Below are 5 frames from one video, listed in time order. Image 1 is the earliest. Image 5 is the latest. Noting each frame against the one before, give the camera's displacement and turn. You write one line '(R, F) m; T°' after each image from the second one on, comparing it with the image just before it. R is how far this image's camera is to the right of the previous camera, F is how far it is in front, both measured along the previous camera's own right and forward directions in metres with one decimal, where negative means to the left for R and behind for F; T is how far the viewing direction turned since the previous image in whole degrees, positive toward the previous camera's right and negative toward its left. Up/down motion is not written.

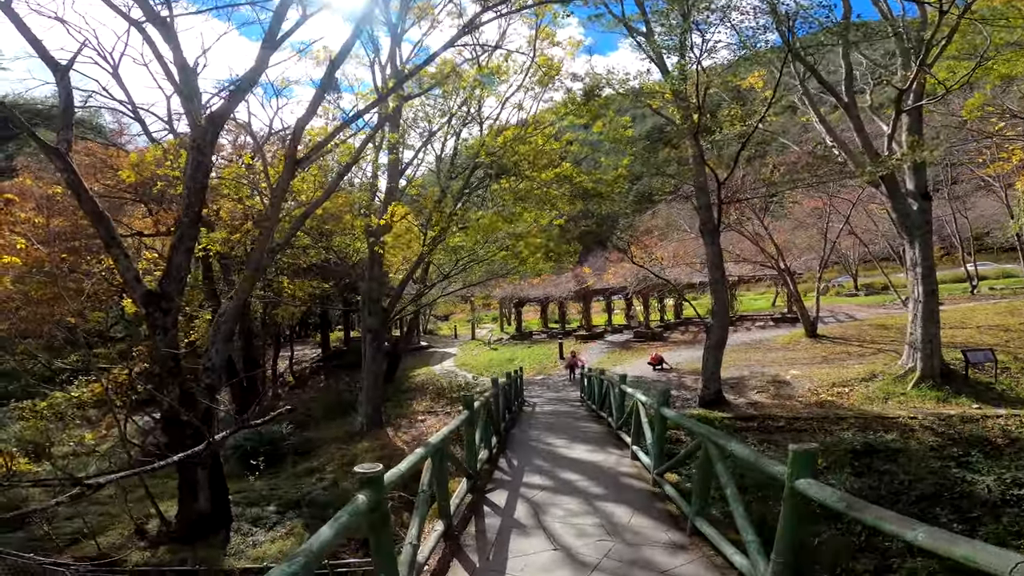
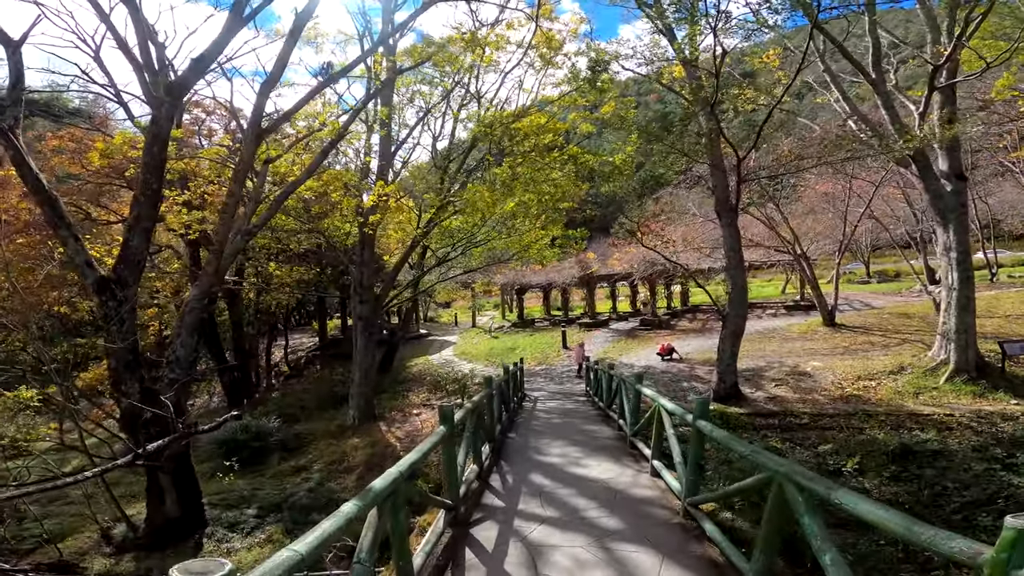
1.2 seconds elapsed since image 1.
(0.0, +0.7) m; 0°
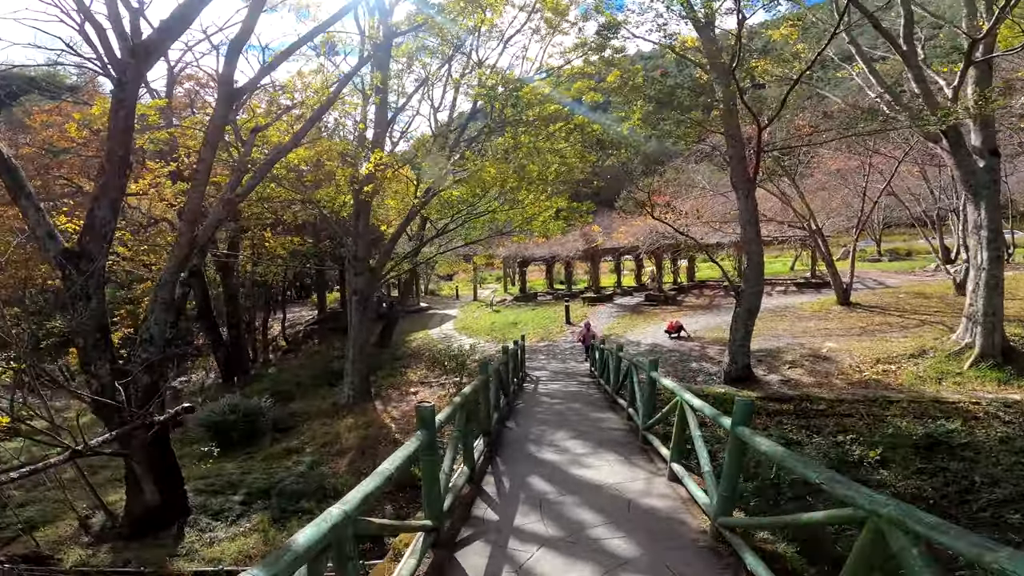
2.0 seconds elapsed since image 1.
(0.0, +0.5) m; 0°
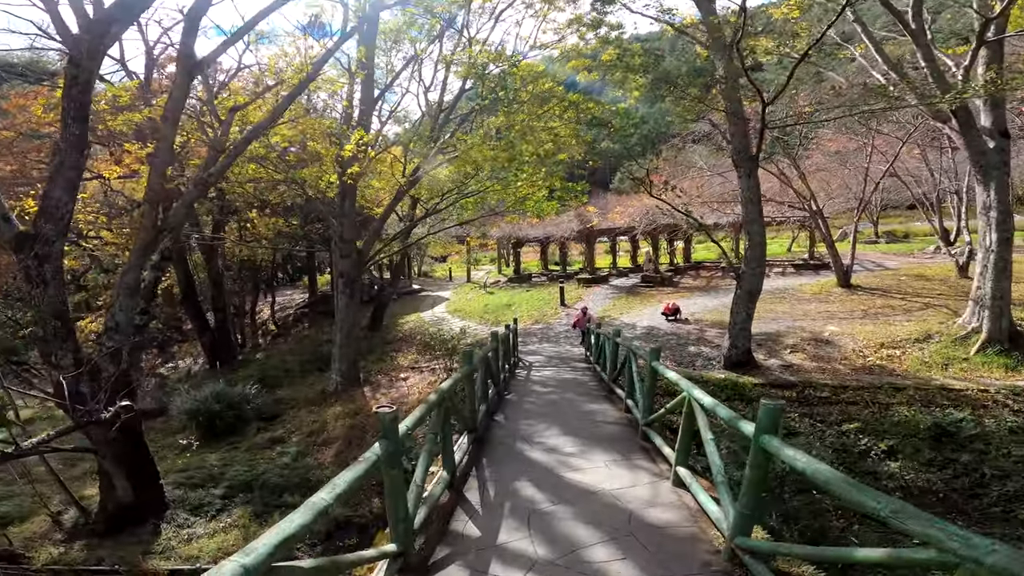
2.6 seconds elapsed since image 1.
(+0.1, +0.3) m; 0°
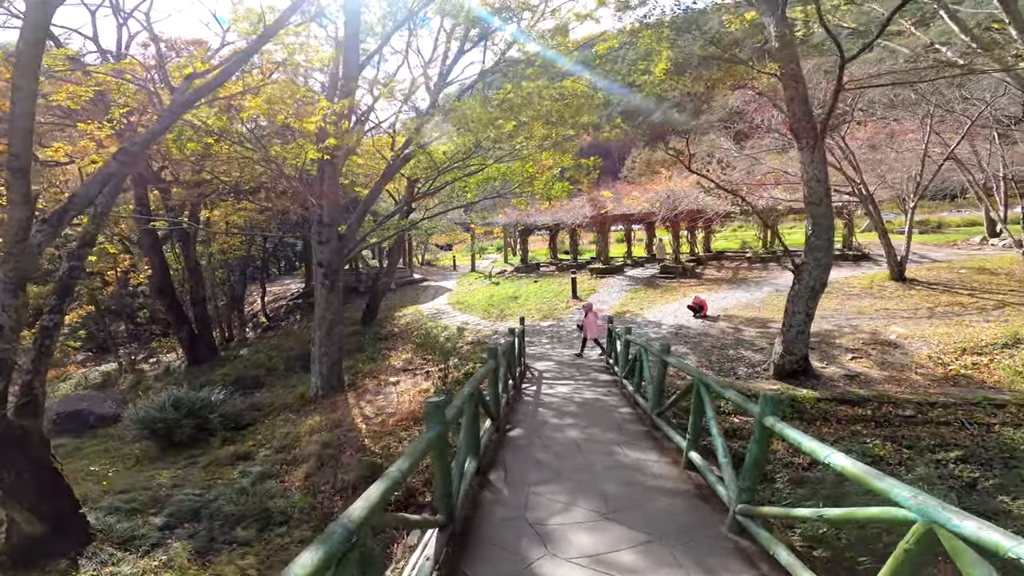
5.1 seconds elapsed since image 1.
(0.0, +1.3) m; -1°
